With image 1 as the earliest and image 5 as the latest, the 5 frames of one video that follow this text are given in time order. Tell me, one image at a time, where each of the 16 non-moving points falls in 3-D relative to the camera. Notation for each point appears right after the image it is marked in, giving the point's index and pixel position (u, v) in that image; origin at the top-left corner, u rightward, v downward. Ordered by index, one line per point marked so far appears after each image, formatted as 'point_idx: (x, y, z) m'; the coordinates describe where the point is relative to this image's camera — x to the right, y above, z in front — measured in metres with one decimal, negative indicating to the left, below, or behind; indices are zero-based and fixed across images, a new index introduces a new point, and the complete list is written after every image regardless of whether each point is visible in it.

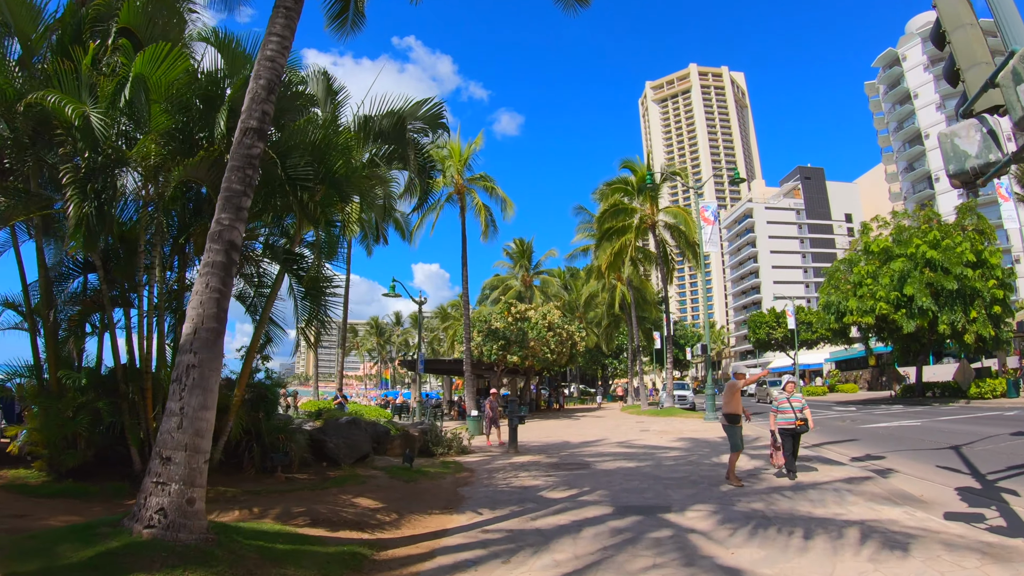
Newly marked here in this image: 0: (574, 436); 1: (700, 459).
0: (+1.6, -4.0, +15.8) m
1: (+3.3, -3.0, +10.3) m
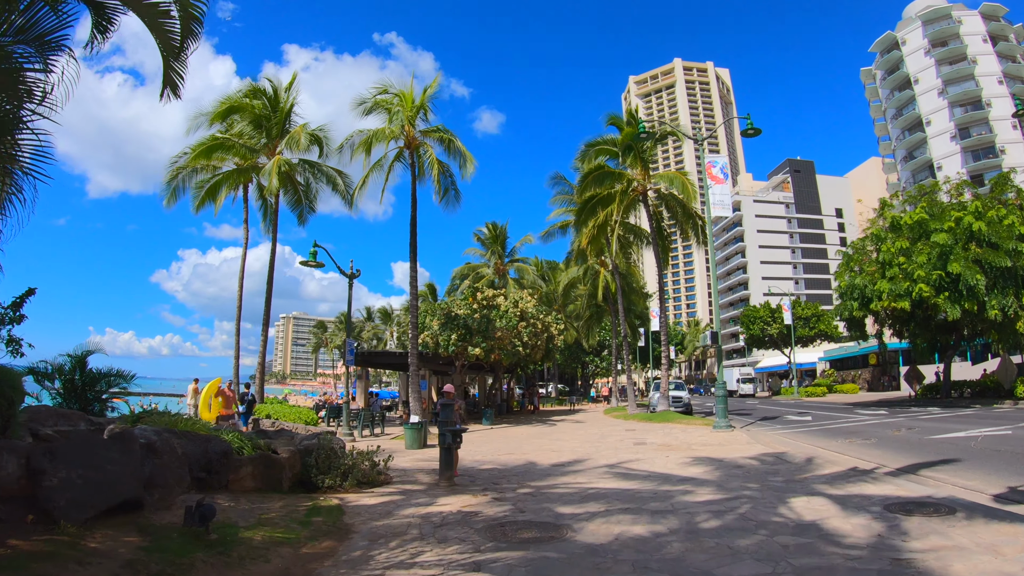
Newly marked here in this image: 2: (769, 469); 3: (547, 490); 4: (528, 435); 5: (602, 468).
0: (+0.6, -3.2, +11.2) m
1: (+2.4, -2.2, +5.8) m
2: (+3.8, -2.7, +8.8) m
3: (+0.4, -2.4, +7.2) m
4: (+0.4, -4.1, +16.4) m
5: (+1.3, -2.7, +8.9) m
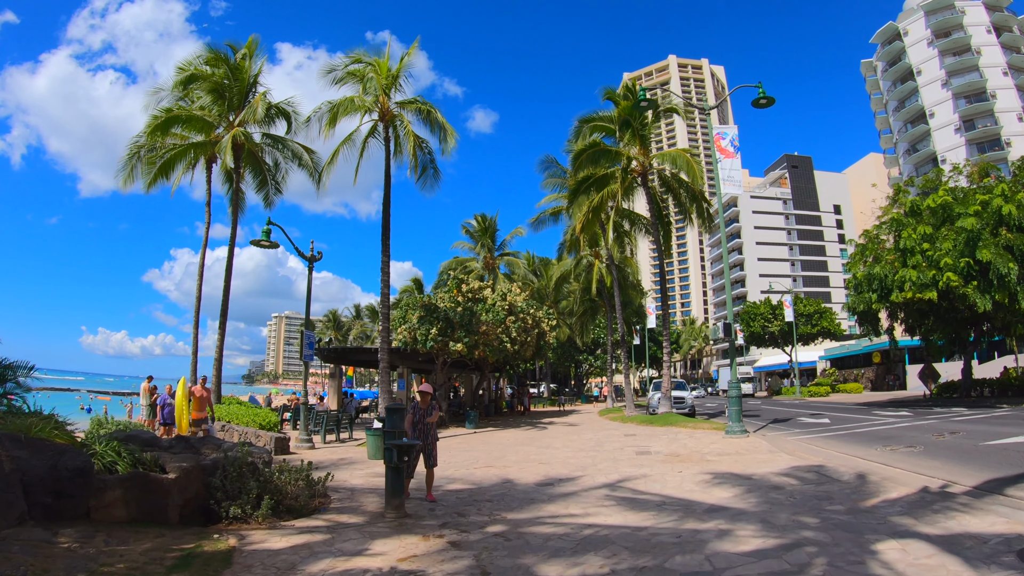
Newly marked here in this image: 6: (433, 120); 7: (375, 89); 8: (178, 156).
0: (+0.2, -2.8, +9.2) m
1: (+2.1, -1.8, +3.8) m
2: (+3.5, -2.4, +6.8) m
3: (+0.1, -2.1, +5.2) m
4: (0.0, -3.7, +14.4) m
5: (+1.0, -2.4, +6.9) m
6: (-2.5, +5.2, +18.4) m
7: (-4.3, +6.2, +18.4) m
8: (-11.1, +4.4, +19.7) m
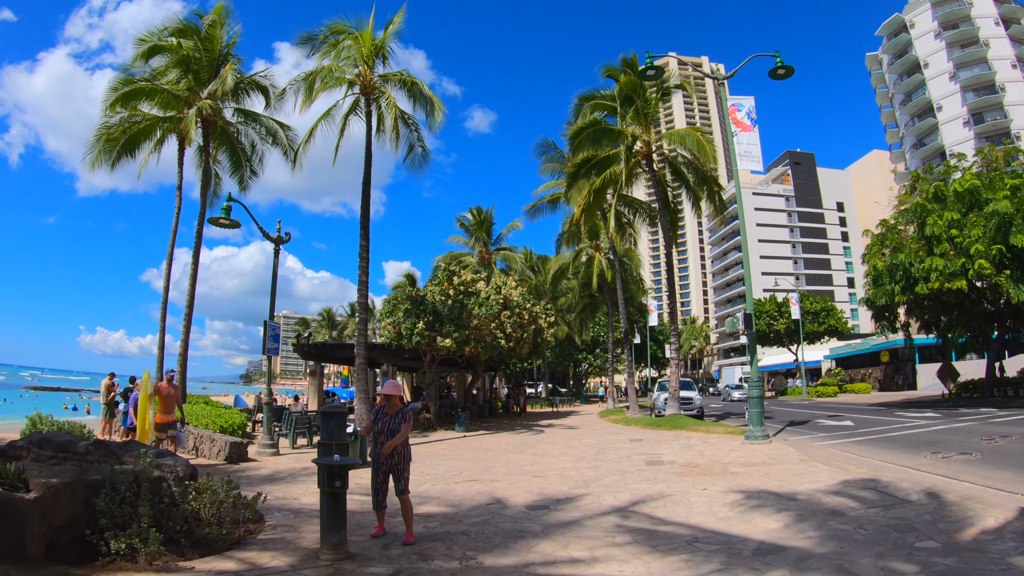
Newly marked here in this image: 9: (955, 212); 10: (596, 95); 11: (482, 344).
0: (+0.1, -2.5, +7.7) m
1: (+2.0, -1.5, +2.2) m
2: (+3.3, -2.1, +5.2) m
3: (0.0, -1.8, +3.6) m
4: (-0.2, -3.4, +12.9) m
5: (+0.9, -2.1, +5.4) m
6: (-2.7, +5.5, +16.8) m
7: (-4.4, +6.5, +16.9) m
8: (-11.2, +4.7, +18.1) m
9: (+14.2, +2.4, +19.1) m
10: (+2.8, +6.4, +19.7) m
11: (-1.0, -1.9, +19.9) m
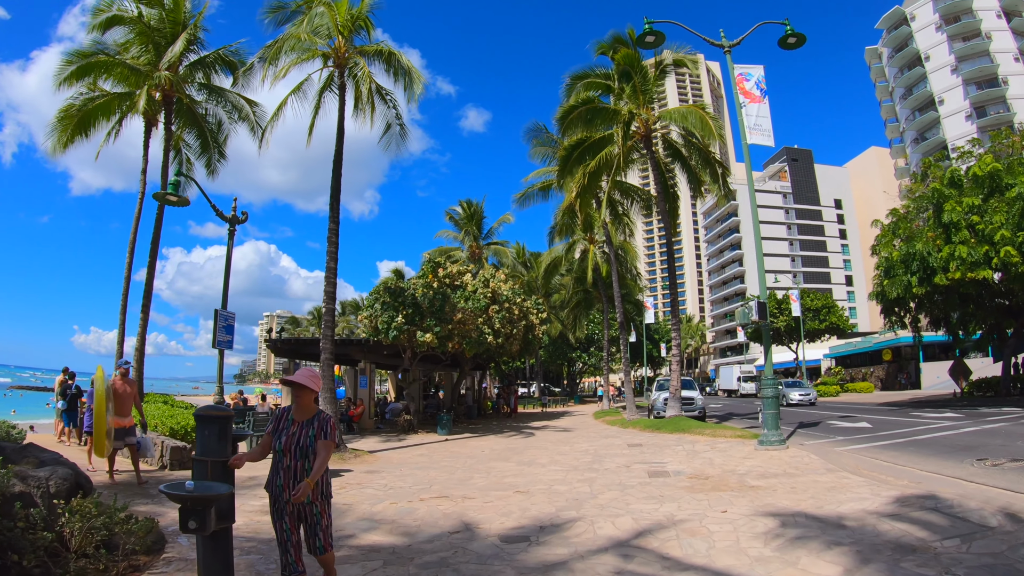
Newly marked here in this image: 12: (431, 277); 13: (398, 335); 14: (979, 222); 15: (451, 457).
0: (-0.2, -2.3, +6.3) m
1: (+1.8, -1.3, +0.9) m
2: (+3.1, -1.8, +3.9) m
3: (-0.2, -1.5, +2.2) m
4: (-0.5, -3.2, +11.5) m
5: (+0.6, -1.8, +4.0) m
6: (-3.0, +5.8, +15.4) m
7: (-4.8, +6.8, +15.4) m
8: (-11.6, +4.9, +16.6) m
9: (+13.9, +2.7, +17.9) m
10: (+2.4, +6.6, +18.3) m
11: (-1.4, -1.6, +18.5) m
12: (-2.6, +0.4, +18.7) m
13: (-3.2, -1.4, +17.4) m
14: (+13.5, +1.8, +17.2) m
15: (-1.1, -3.0, +10.6) m
